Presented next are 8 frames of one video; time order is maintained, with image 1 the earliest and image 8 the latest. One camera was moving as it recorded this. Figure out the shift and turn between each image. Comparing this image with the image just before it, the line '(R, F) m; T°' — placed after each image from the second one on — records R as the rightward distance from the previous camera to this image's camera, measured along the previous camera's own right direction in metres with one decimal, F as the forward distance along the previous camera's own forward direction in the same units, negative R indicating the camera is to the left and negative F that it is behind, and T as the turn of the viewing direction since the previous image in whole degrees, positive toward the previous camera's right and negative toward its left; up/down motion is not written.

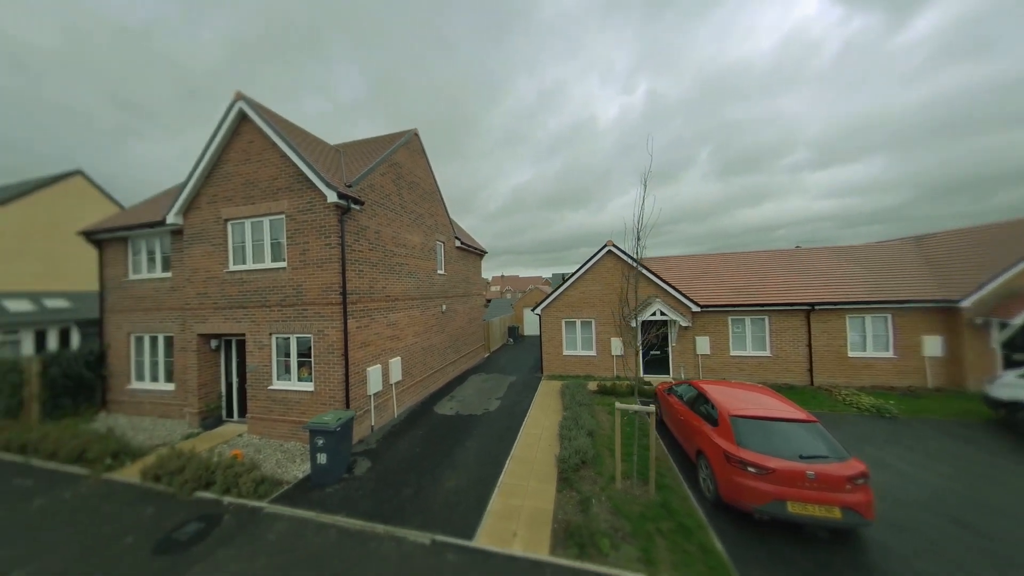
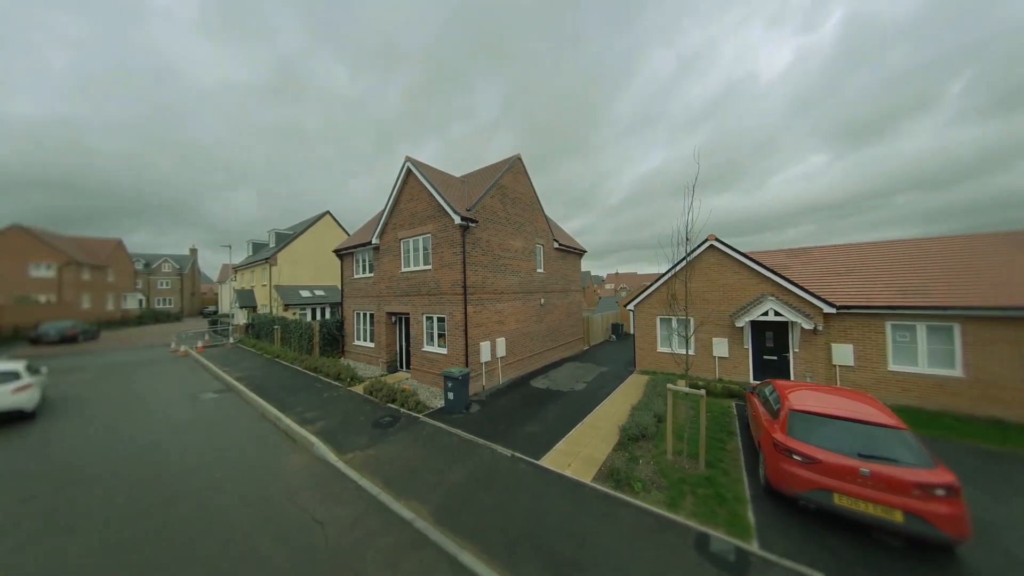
(+1.2, -1.5) m; -23°
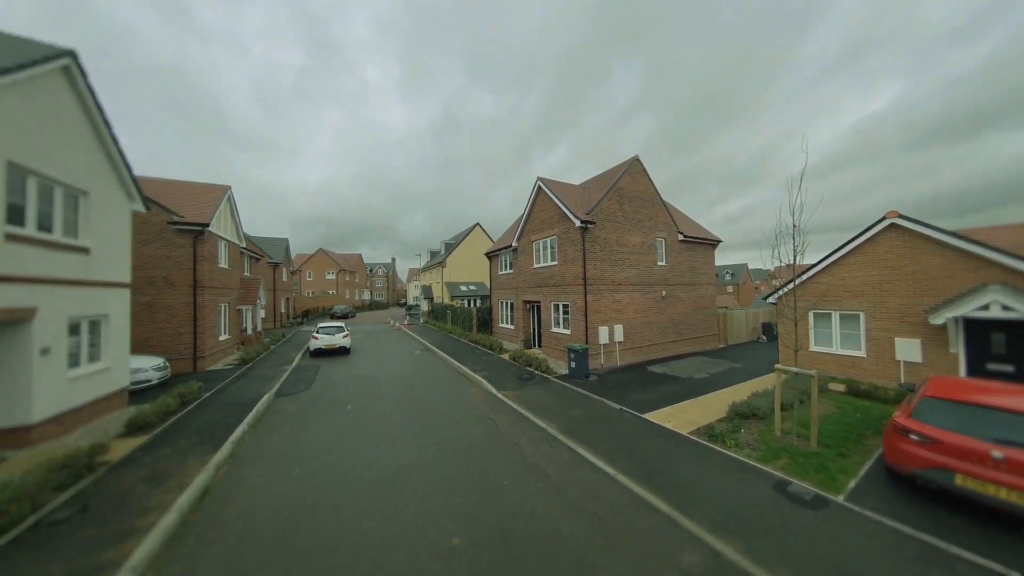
(+0.6, -2.2) m; -25°
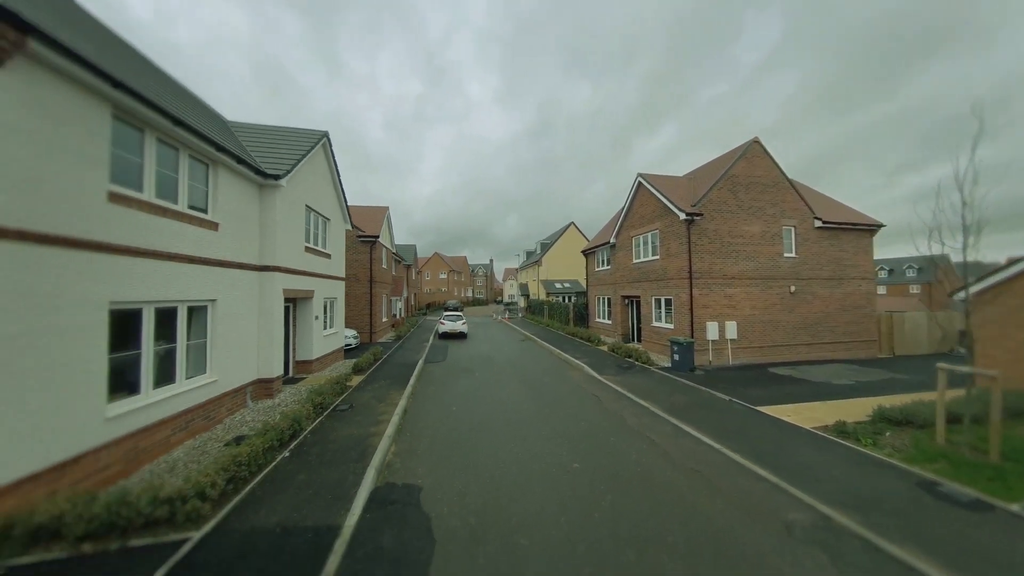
(-0.3, -1.4) m; -18°
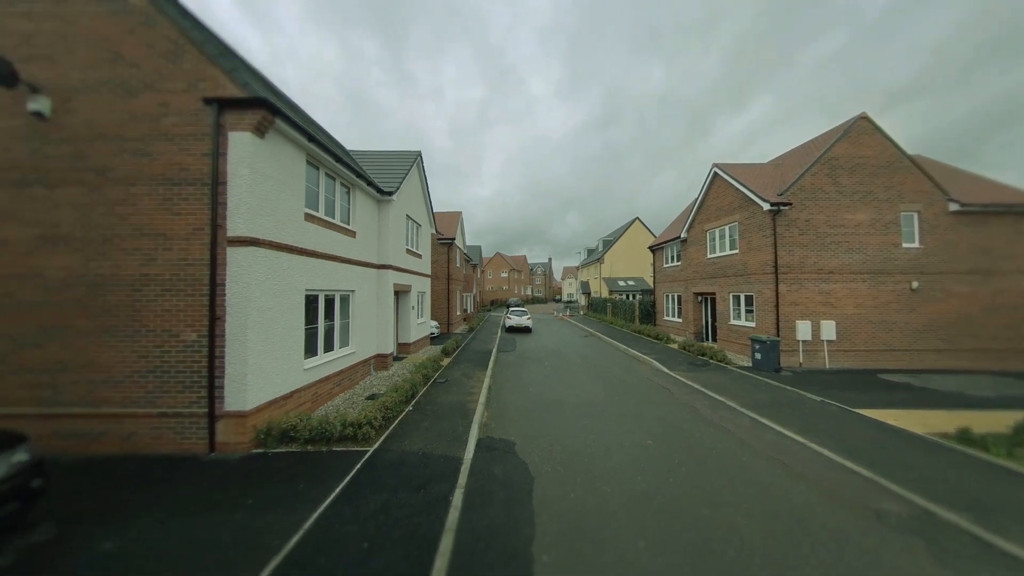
(-0.4, -0.9) m; -11°
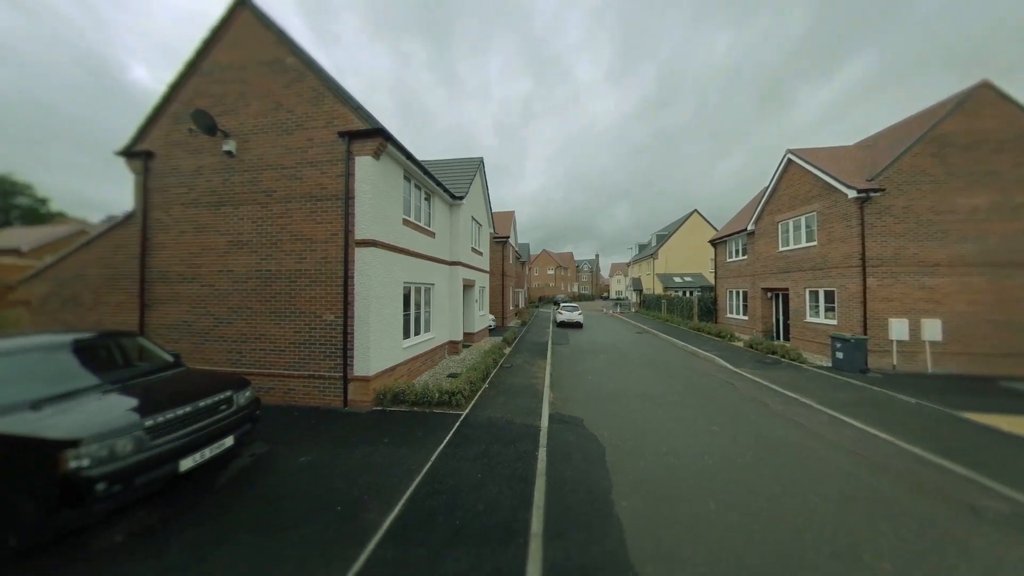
(-0.5, -0.8) m; -9°
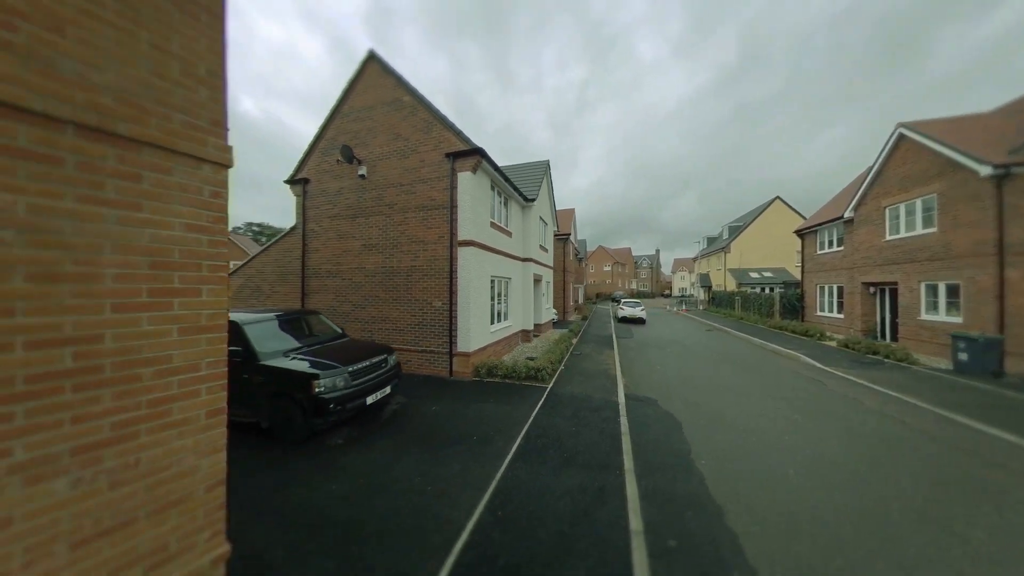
(-0.6, -1.1) m; -10°
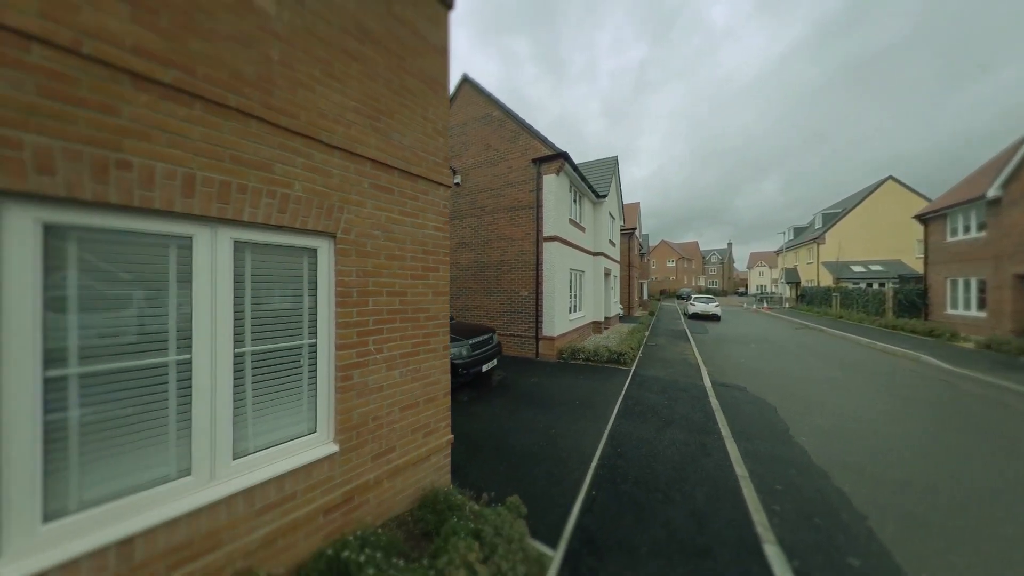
(-0.9, -1.0) m; -10°
